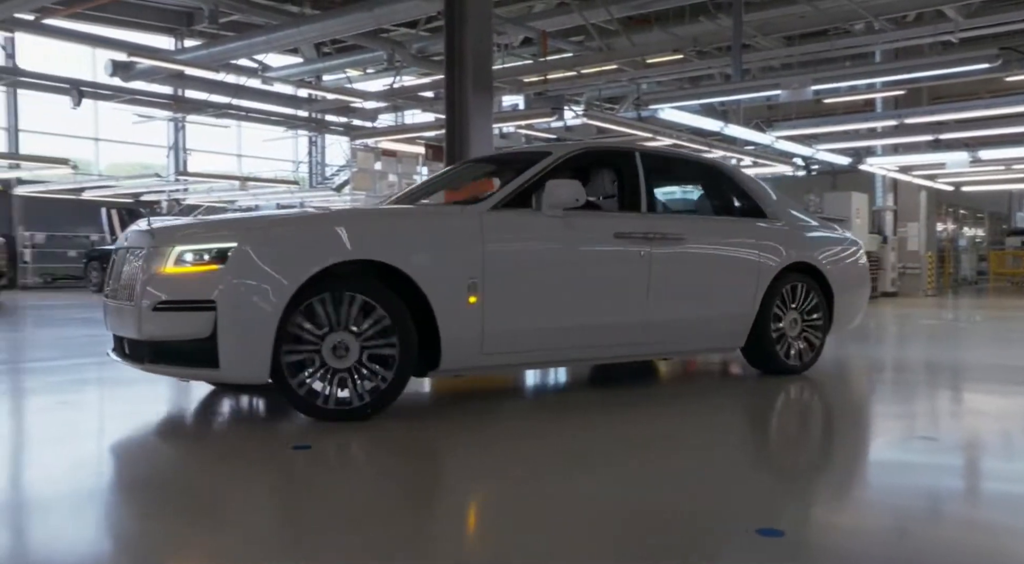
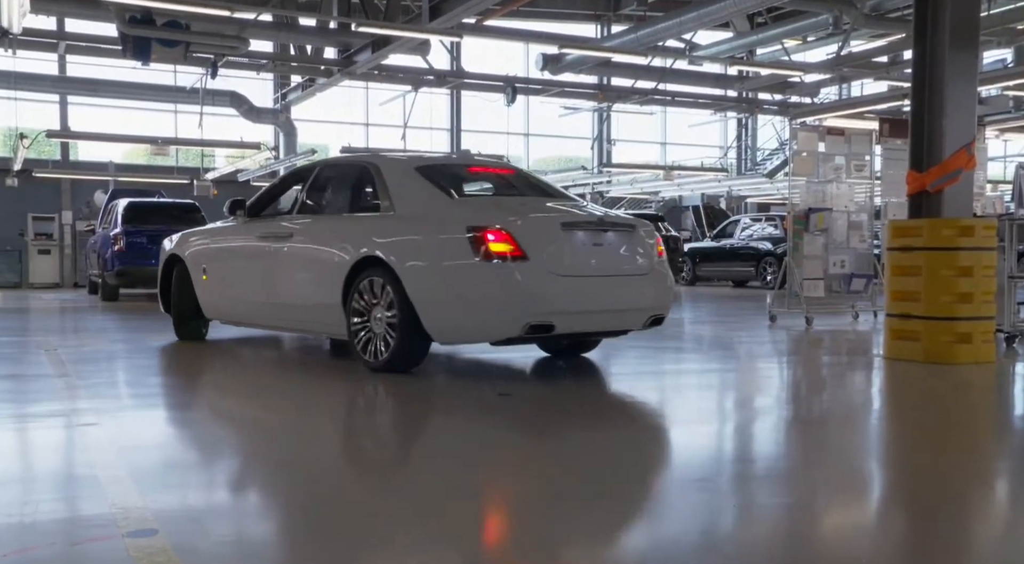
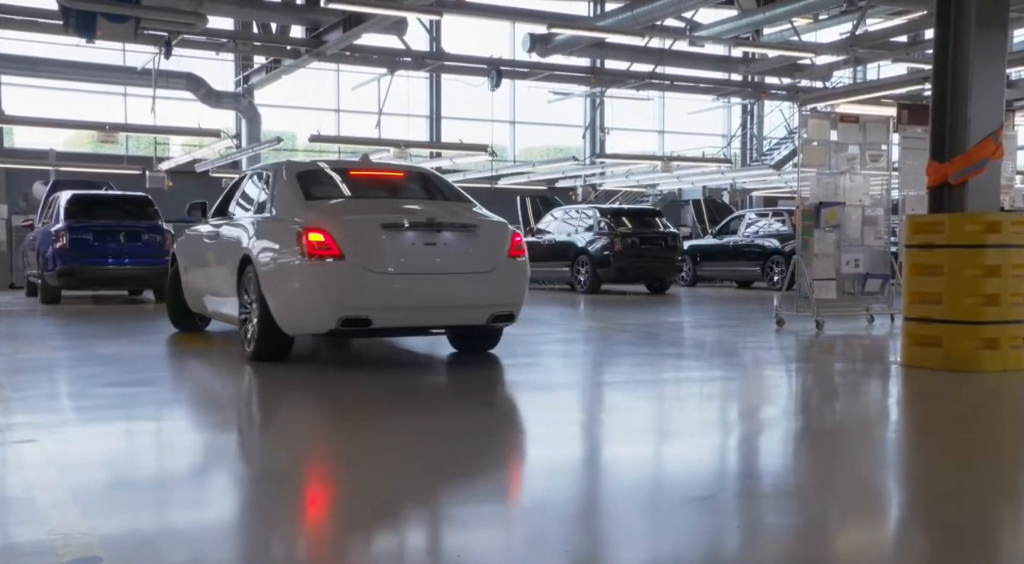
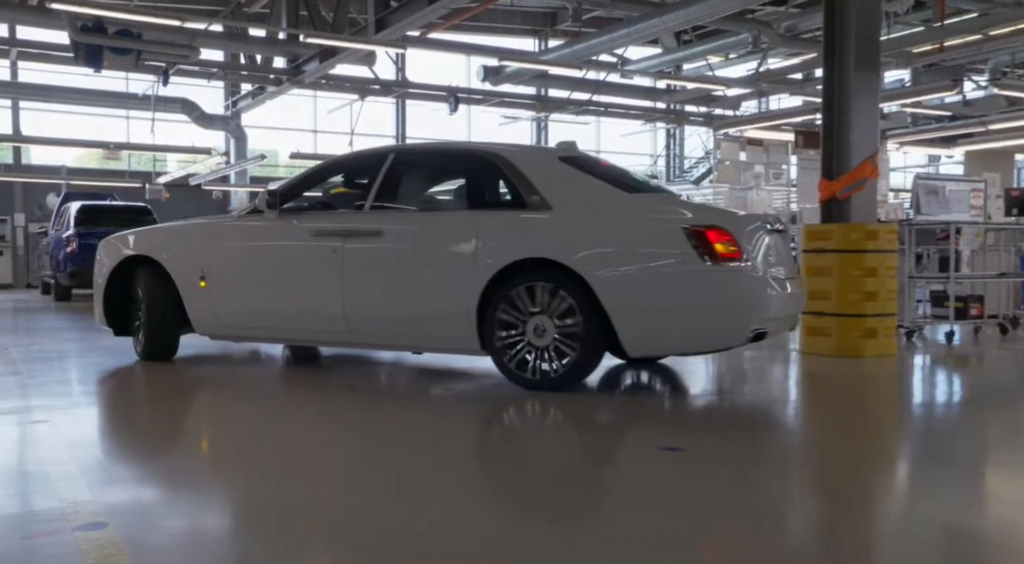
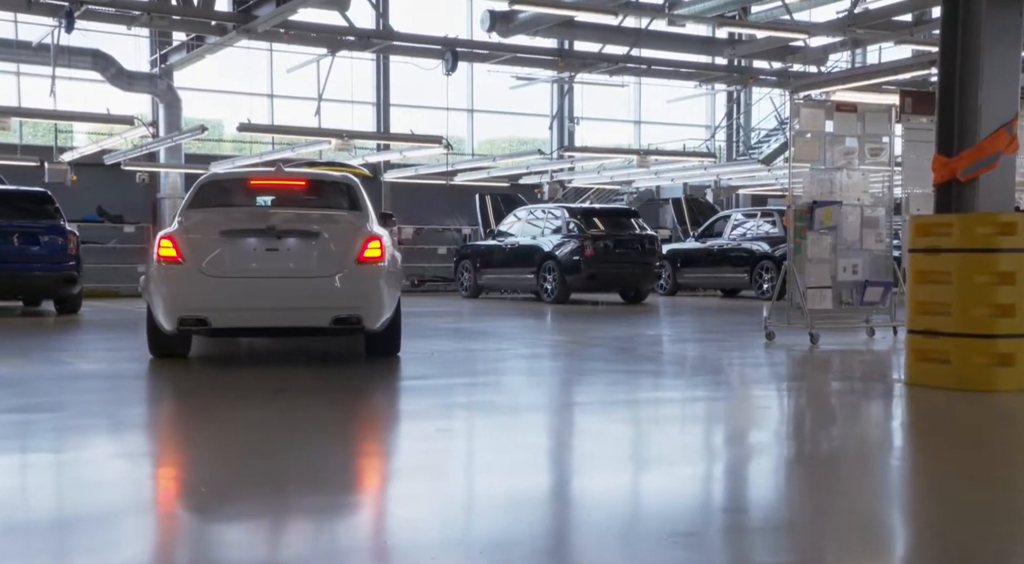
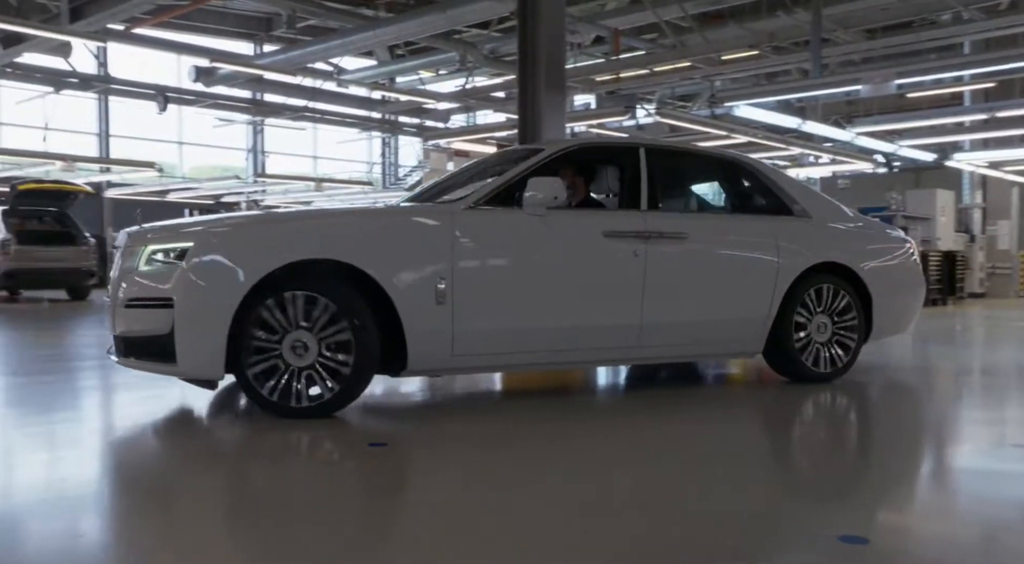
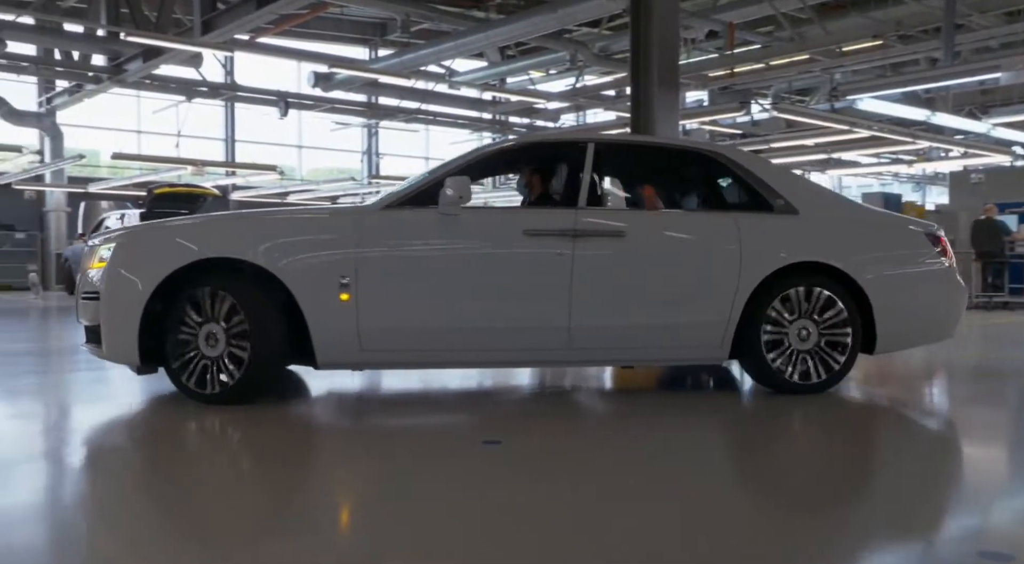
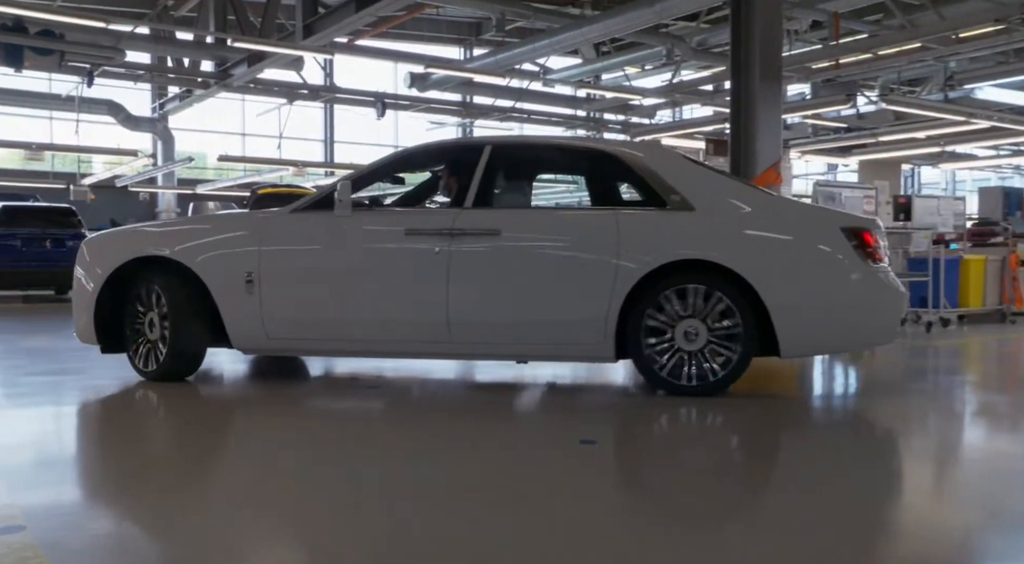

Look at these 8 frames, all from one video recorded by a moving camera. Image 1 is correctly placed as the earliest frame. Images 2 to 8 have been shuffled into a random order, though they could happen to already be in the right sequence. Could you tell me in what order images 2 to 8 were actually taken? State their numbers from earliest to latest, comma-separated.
6, 7, 8, 4, 2, 3, 5
